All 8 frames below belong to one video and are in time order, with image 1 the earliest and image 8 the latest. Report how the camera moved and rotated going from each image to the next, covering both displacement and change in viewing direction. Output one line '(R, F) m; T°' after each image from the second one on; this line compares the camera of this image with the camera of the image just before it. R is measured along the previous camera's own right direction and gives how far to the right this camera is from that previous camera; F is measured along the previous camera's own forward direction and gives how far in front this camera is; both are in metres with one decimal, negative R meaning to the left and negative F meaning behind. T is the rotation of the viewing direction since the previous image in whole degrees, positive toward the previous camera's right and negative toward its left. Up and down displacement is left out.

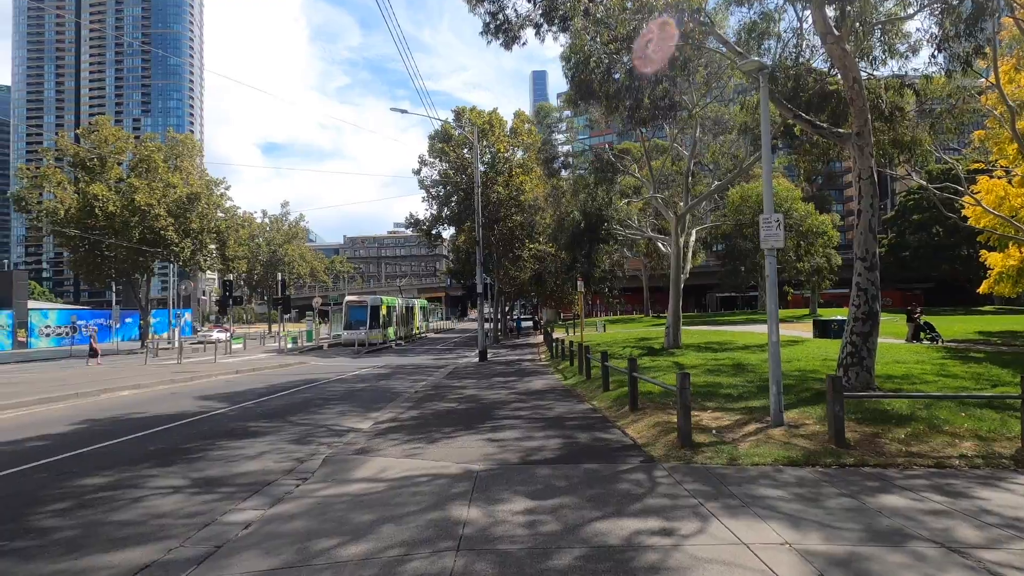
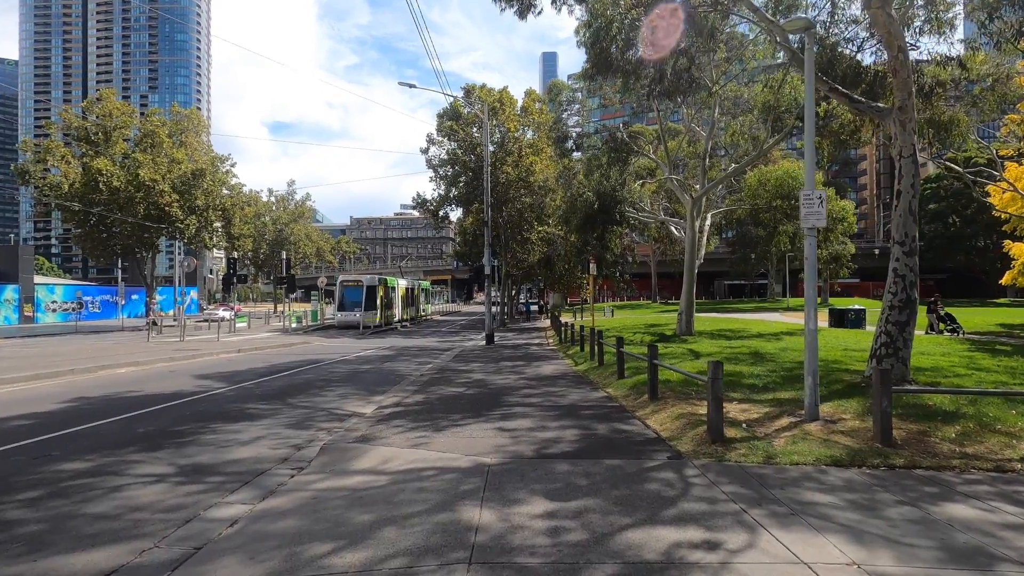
(-0.1, +0.6) m; -1°
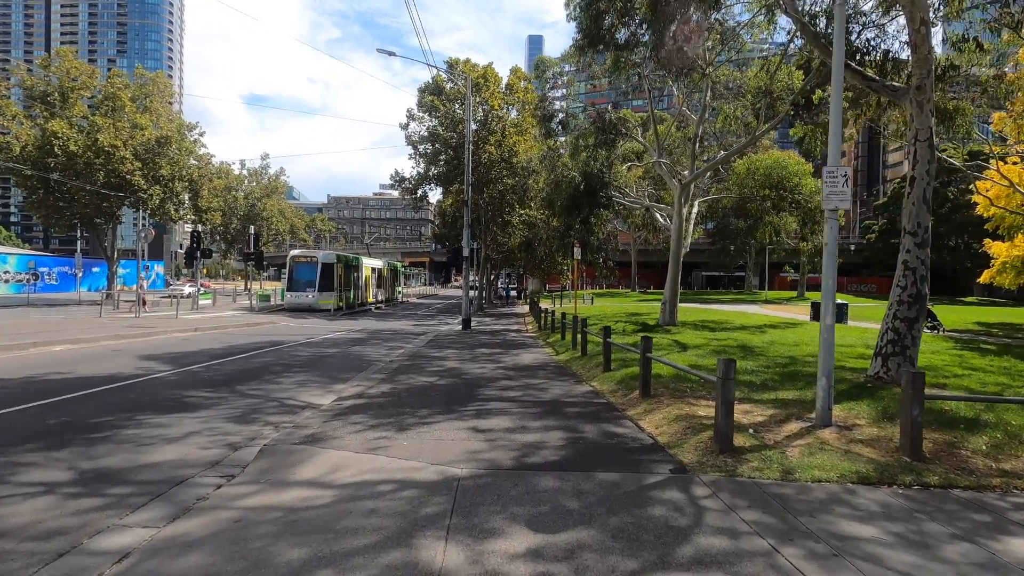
(0.0, +1.0) m; +2°
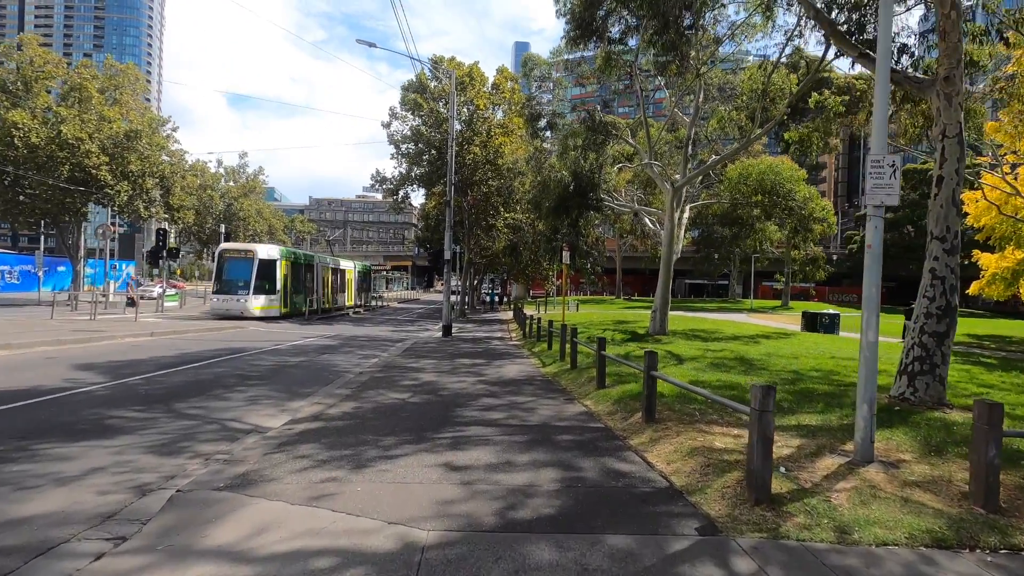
(0.0, +1.1) m; +2°
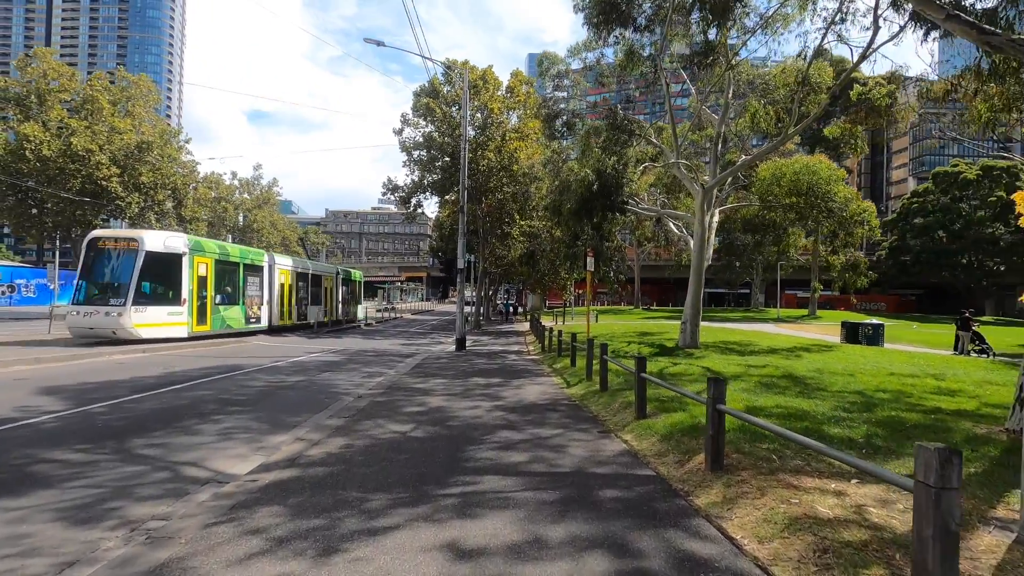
(-0.1, +1.4) m; -2°
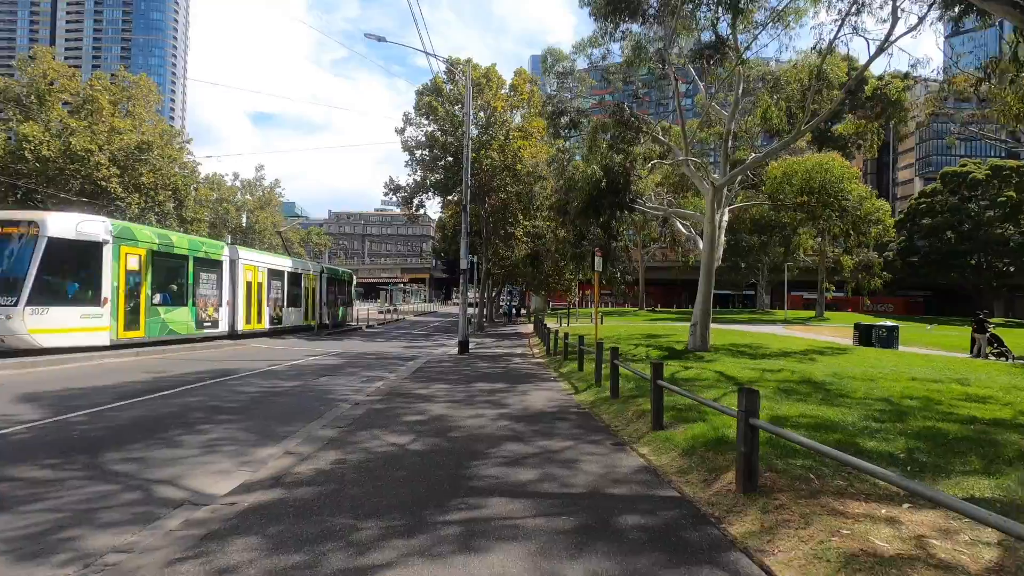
(0.0, +0.5) m; 0°
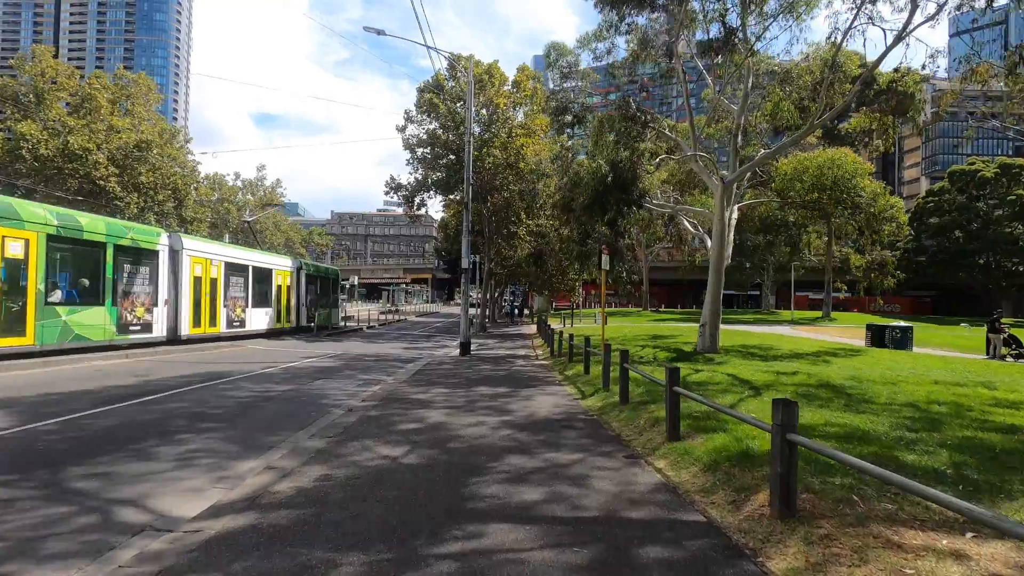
(0.0, +0.6) m; 0°
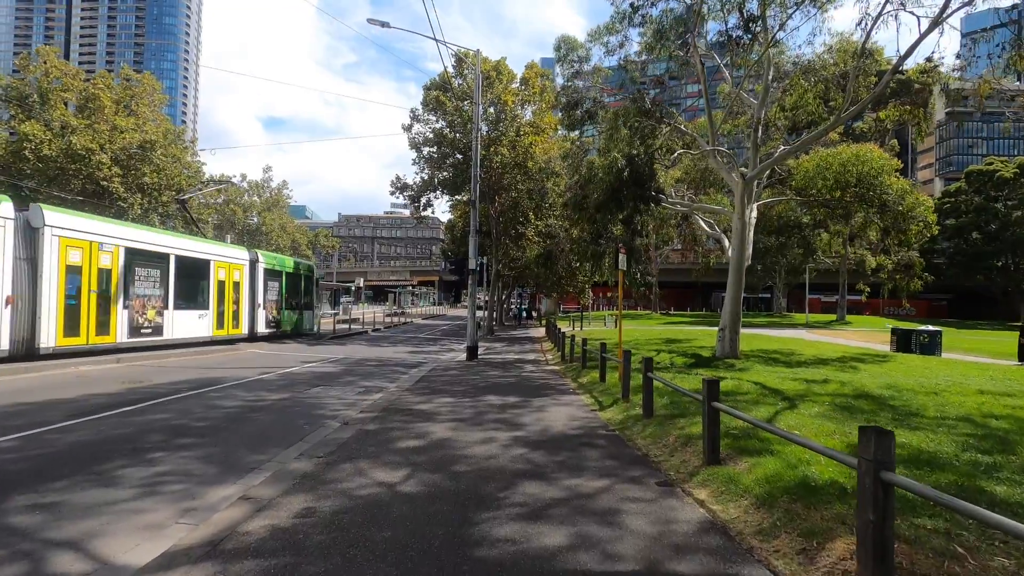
(-0.1, +0.8) m; -1°
